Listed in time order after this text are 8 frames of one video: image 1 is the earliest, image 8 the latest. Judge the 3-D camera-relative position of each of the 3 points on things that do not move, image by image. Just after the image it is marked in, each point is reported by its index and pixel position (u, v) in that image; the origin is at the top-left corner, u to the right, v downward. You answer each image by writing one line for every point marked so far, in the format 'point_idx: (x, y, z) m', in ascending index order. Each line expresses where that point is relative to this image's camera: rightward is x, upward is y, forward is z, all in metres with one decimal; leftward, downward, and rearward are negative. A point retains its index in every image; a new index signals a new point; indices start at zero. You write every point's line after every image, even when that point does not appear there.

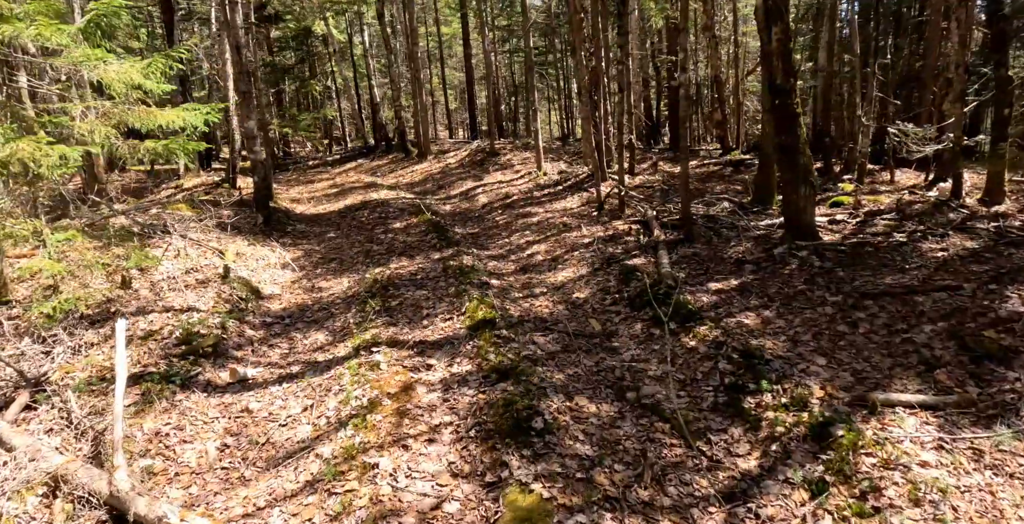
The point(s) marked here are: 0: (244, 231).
0: (-5.9, +0.7, +15.2) m
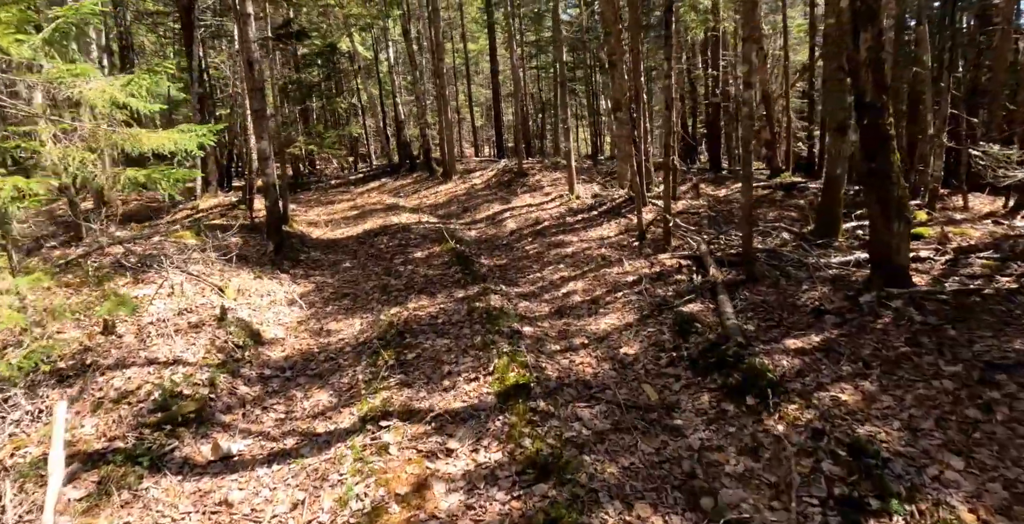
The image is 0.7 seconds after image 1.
0: (-5.3, 0.0, +13.9) m
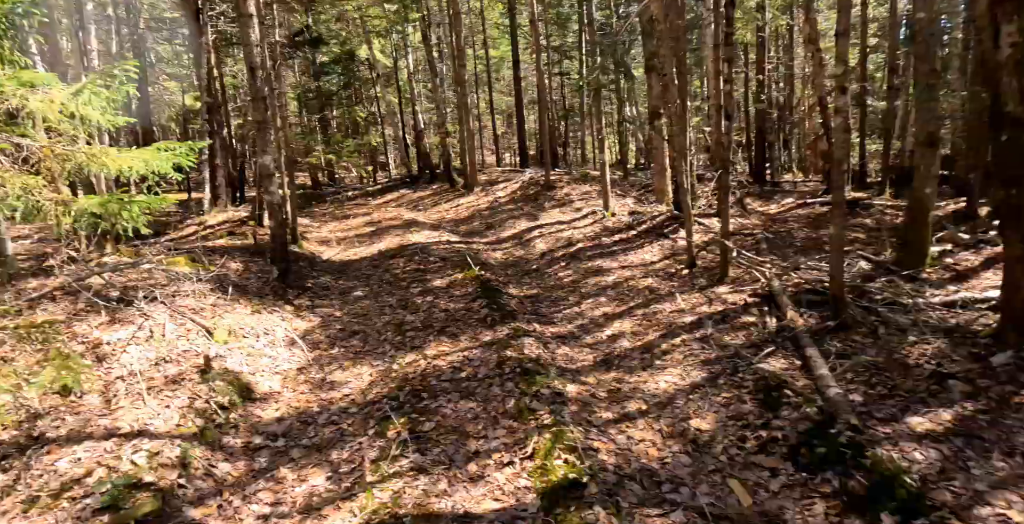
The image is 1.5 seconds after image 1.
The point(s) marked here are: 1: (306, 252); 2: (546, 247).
0: (-4.7, -0.5, +12.3) m
1: (-5.0, +0.2, +16.8) m
2: (+0.8, +0.3, +16.1) m
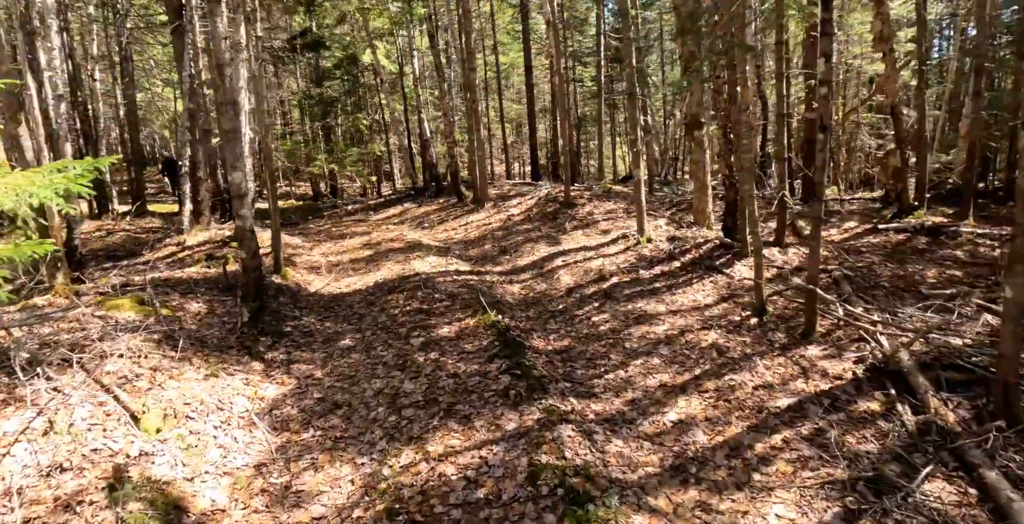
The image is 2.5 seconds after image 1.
0: (-4.3, -1.2, +9.8) m
1: (-4.6, -0.4, +14.3) m
2: (+1.2, -0.4, +13.5) m
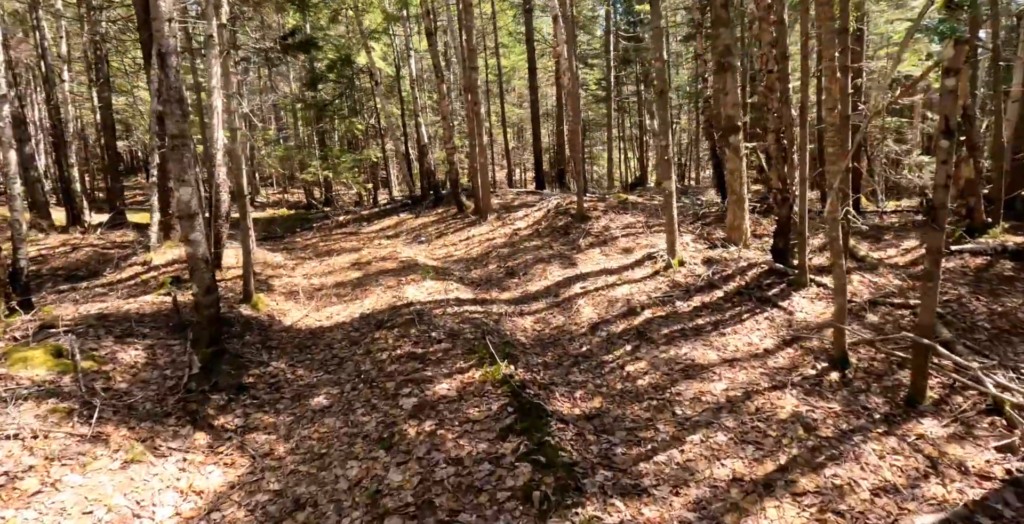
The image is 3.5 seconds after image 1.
0: (-4.1, -1.7, +7.7) m
1: (-4.4, -0.9, +12.1) m
2: (+1.4, -0.9, +11.4) m
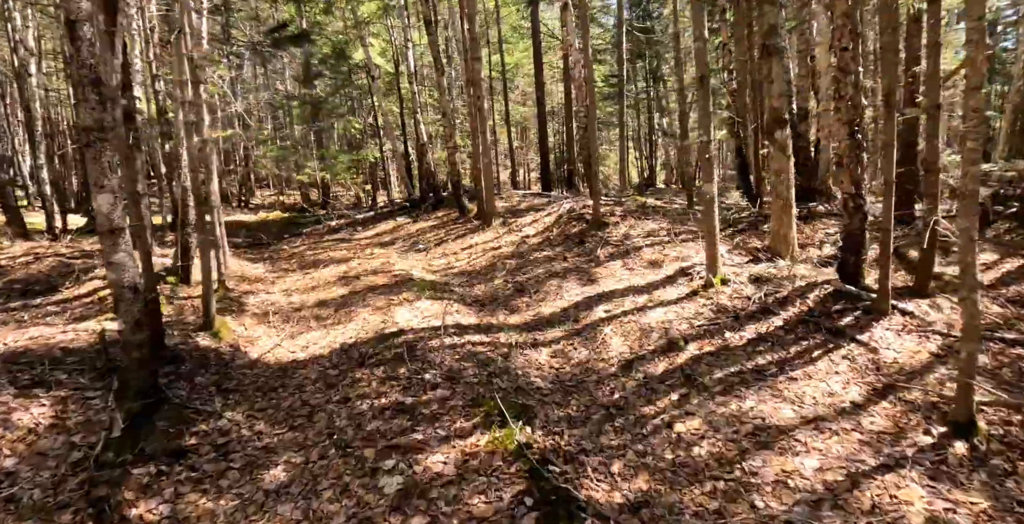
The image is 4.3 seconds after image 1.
0: (-4.0, -2.0, +5.6) m
1: (-4.2, -1.2, +10.1) m
2: (+1.6, -1.2, +9.3) m
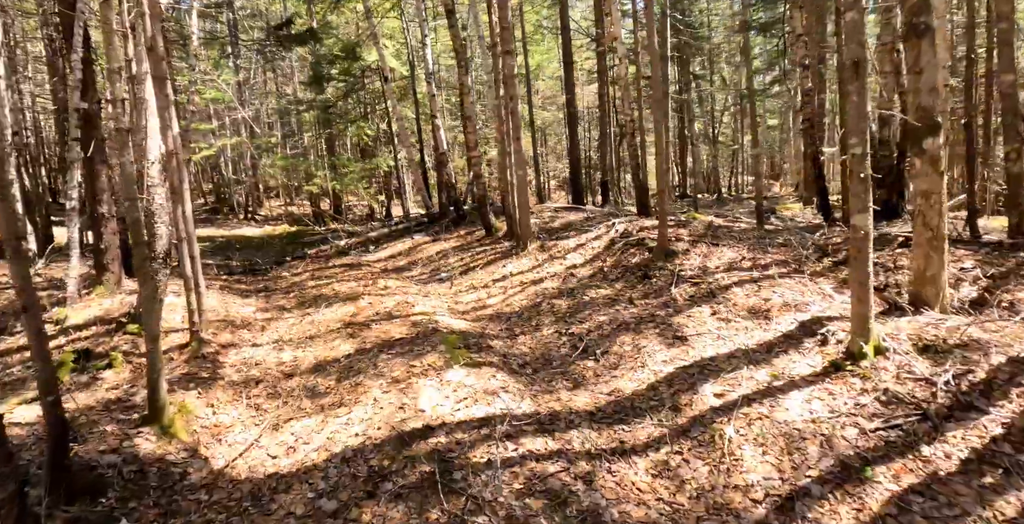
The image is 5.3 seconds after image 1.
0: (-3.3, -2.6, +2.6) m
1: (-3.5, -1.9, +7.0) m
2: (+2.3, -1.9, +6.2) m
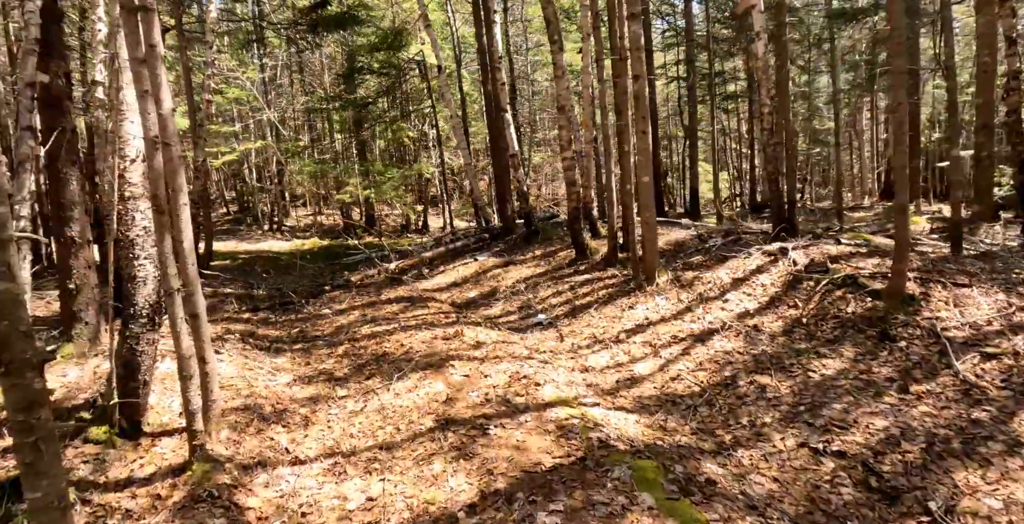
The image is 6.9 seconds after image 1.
0: (-1.5, -3.1, -1.7) m
1: (-1.6, -2.5, +2.8) m
2: (+4.2, -2.4, +1.8) m
